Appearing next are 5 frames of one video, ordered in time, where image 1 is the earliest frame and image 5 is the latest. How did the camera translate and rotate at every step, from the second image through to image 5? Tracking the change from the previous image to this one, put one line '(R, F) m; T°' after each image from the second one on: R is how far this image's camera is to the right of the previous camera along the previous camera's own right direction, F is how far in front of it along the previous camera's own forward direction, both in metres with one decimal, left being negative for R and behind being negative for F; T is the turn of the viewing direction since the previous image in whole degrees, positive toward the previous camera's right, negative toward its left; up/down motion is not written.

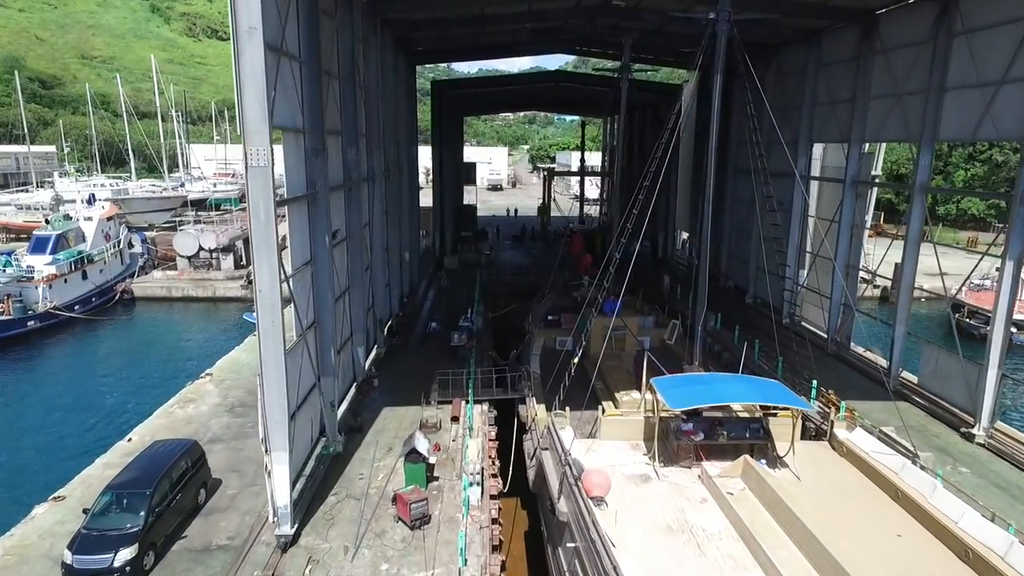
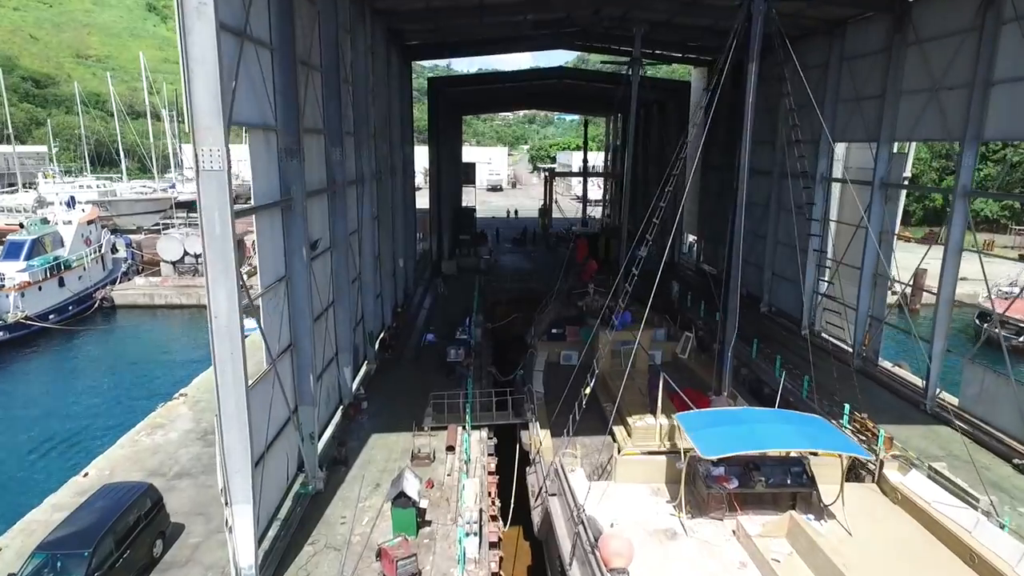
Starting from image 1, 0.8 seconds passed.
(0.0, +1.2) m; 0°
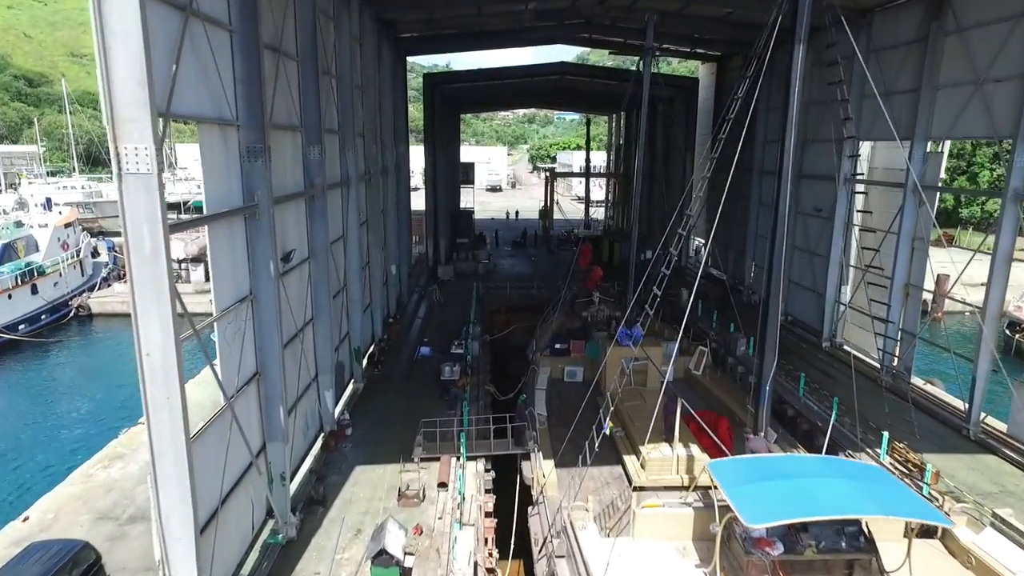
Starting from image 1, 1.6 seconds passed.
(0.0, +1.2) m; 0°
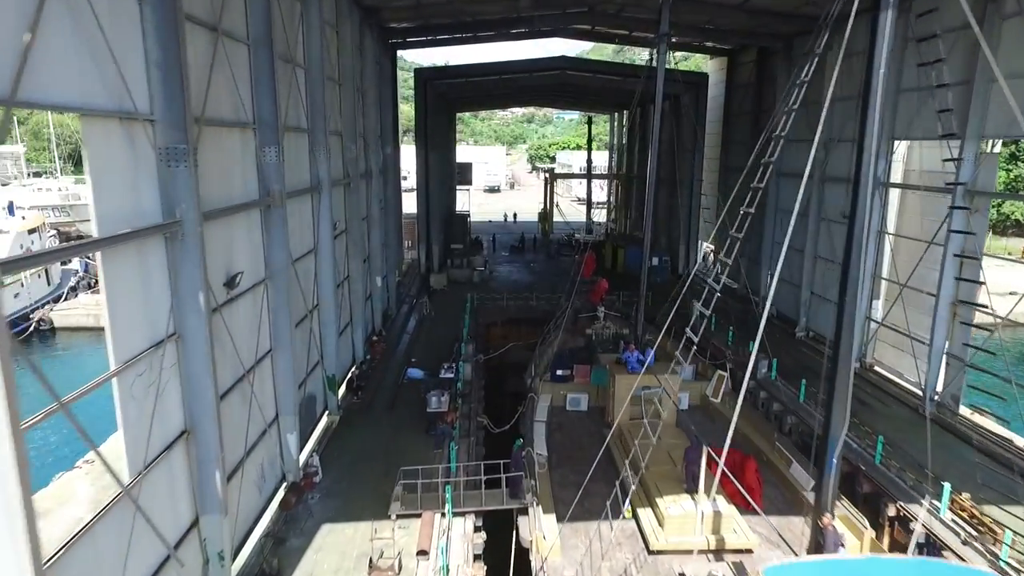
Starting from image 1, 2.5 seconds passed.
(+0.1, +1.5) m; 0°
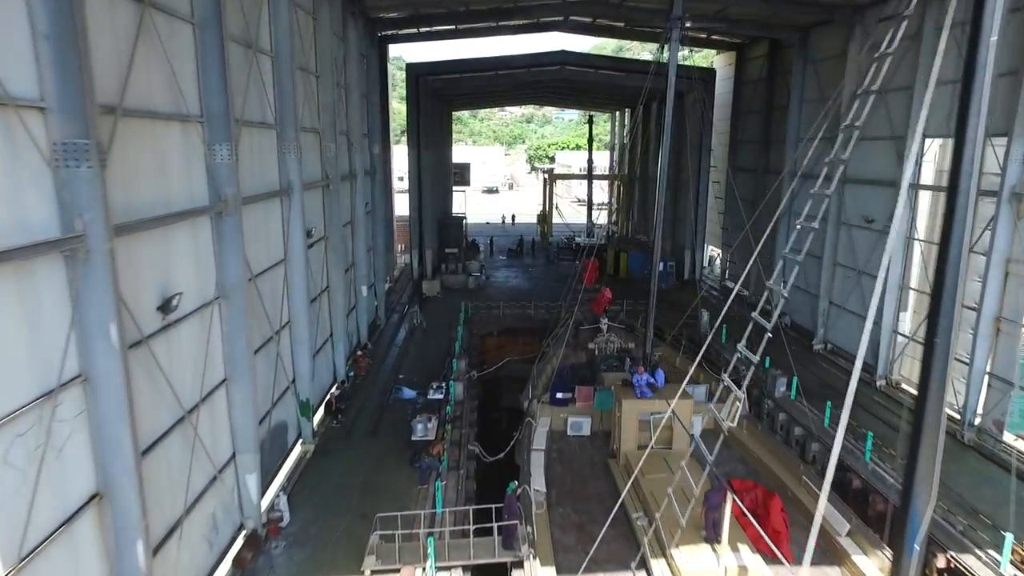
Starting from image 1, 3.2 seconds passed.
(+0.1, +1.2) m; 0°
